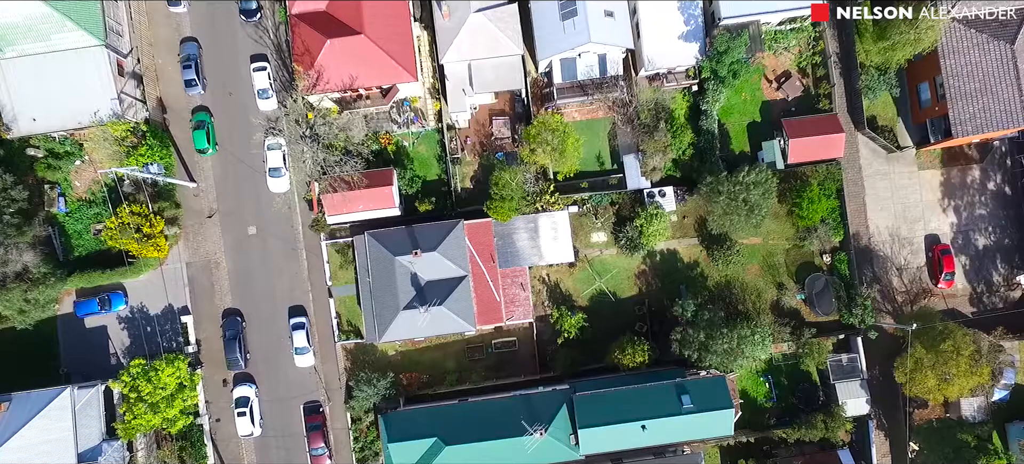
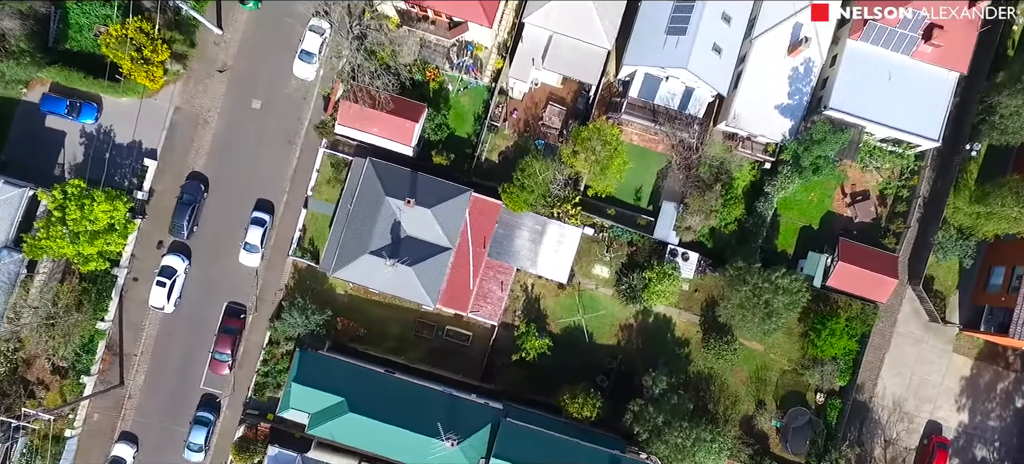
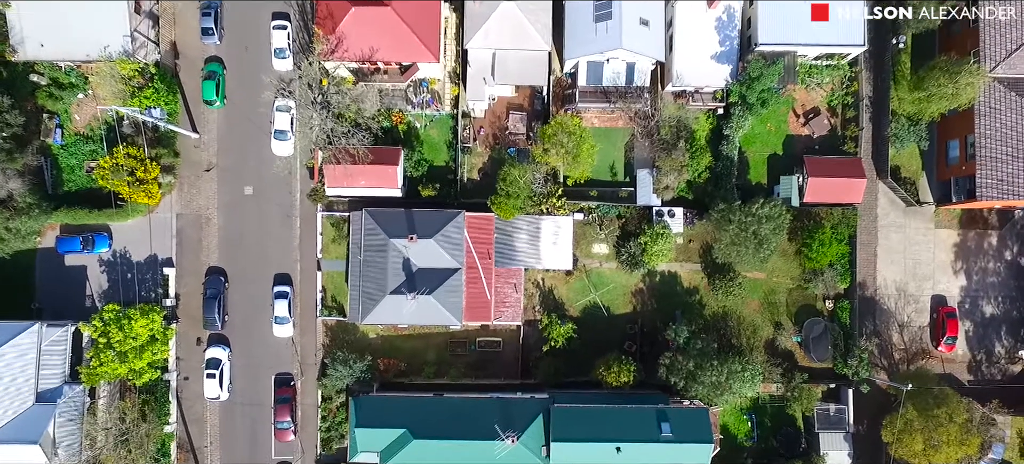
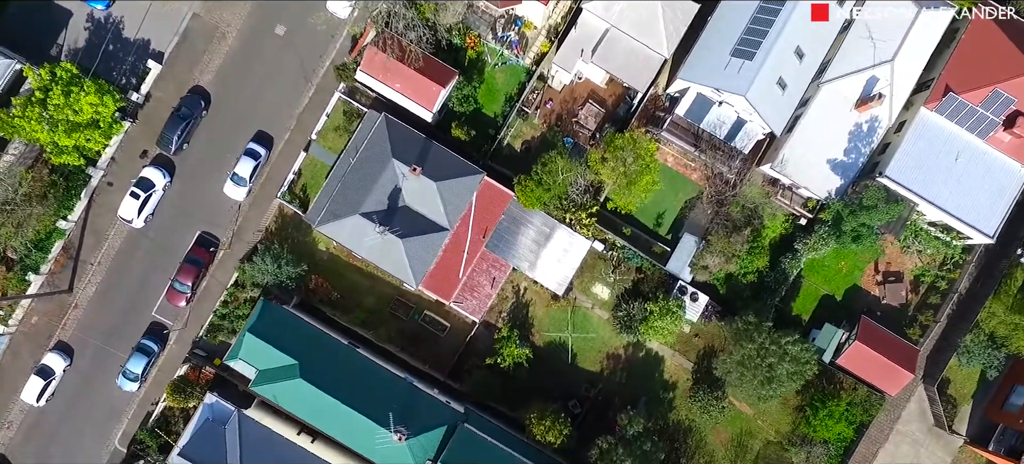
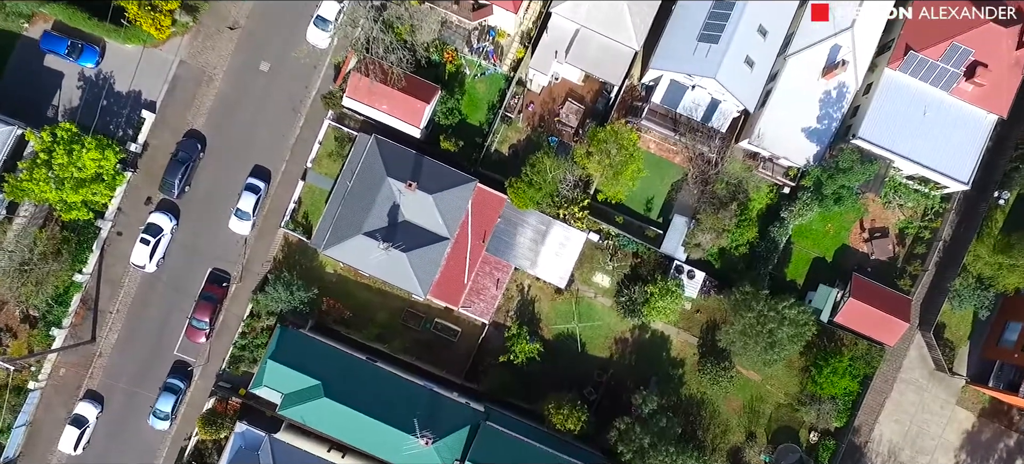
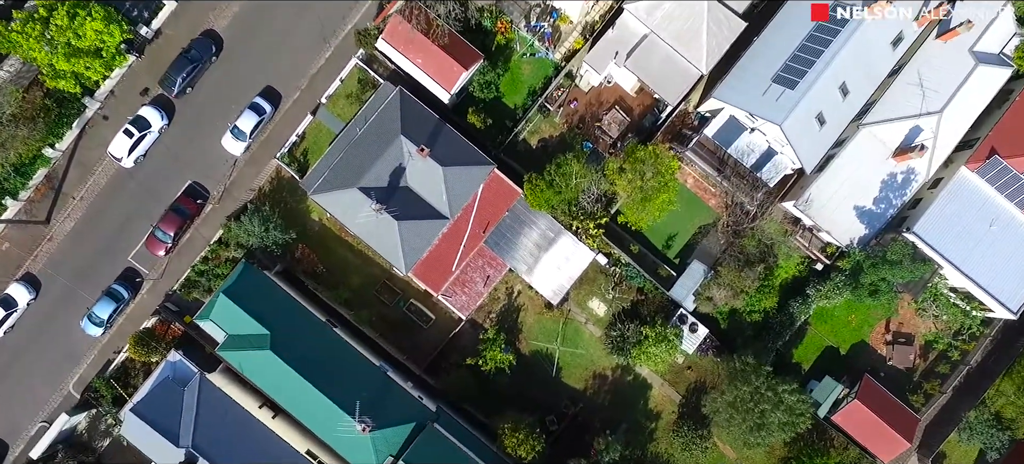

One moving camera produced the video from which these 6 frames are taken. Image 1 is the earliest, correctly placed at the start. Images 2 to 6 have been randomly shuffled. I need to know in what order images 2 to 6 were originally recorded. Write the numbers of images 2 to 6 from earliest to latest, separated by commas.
3, 2, 5, 4, 6
